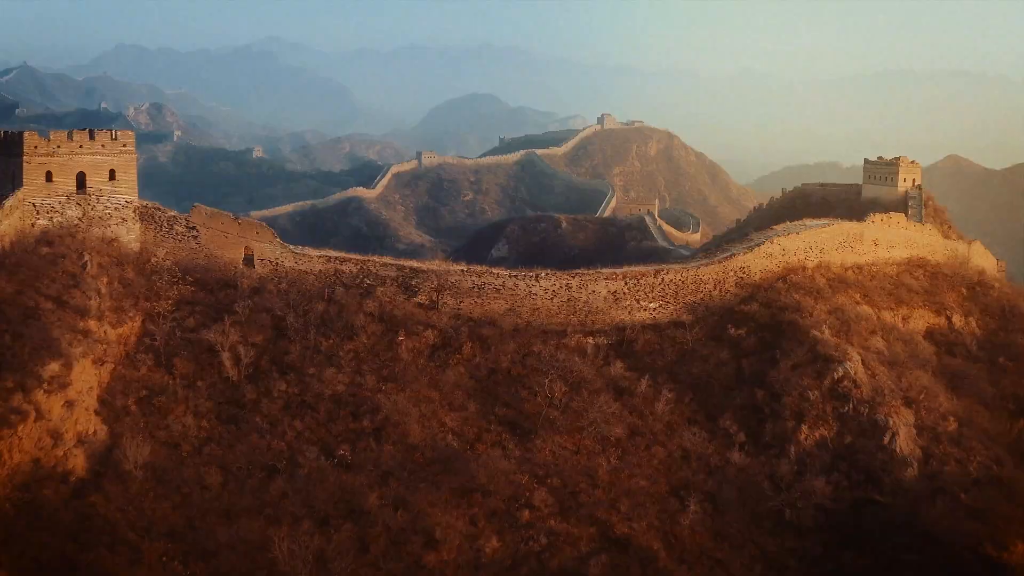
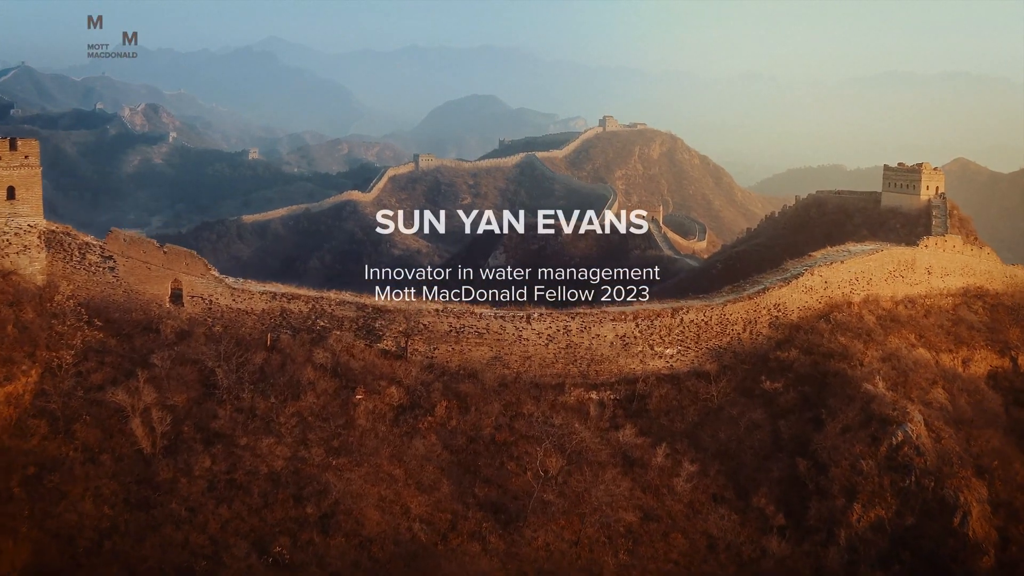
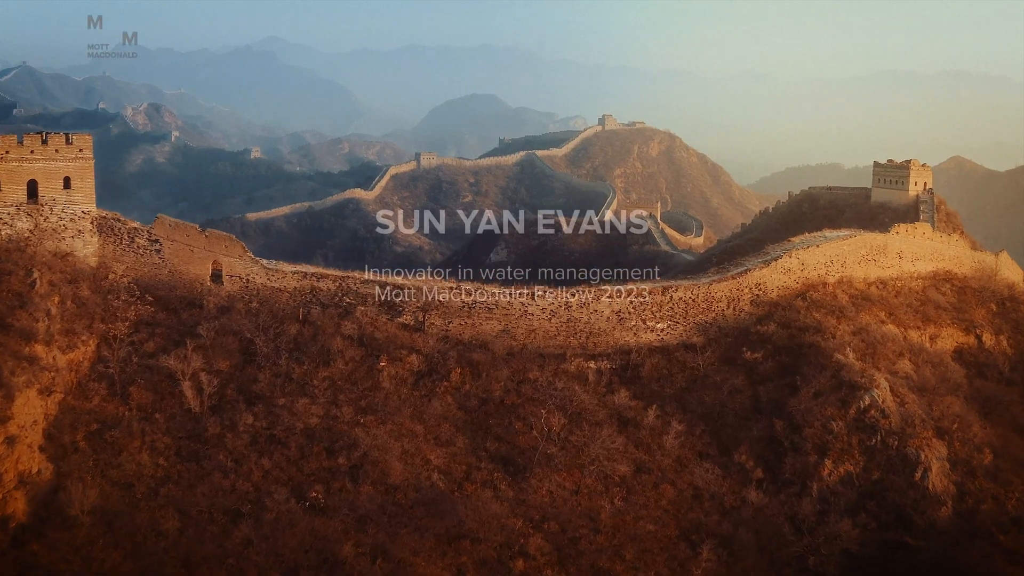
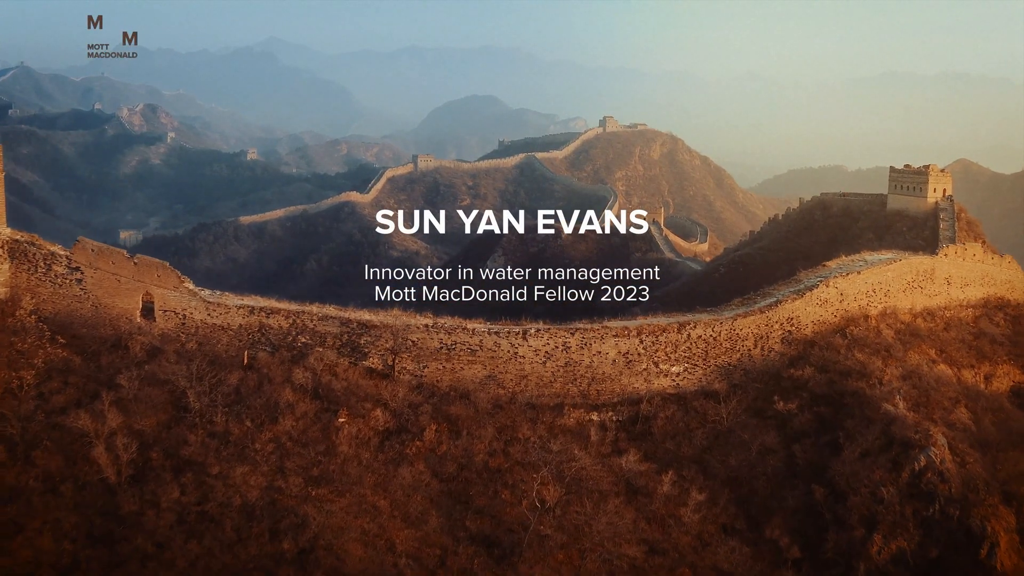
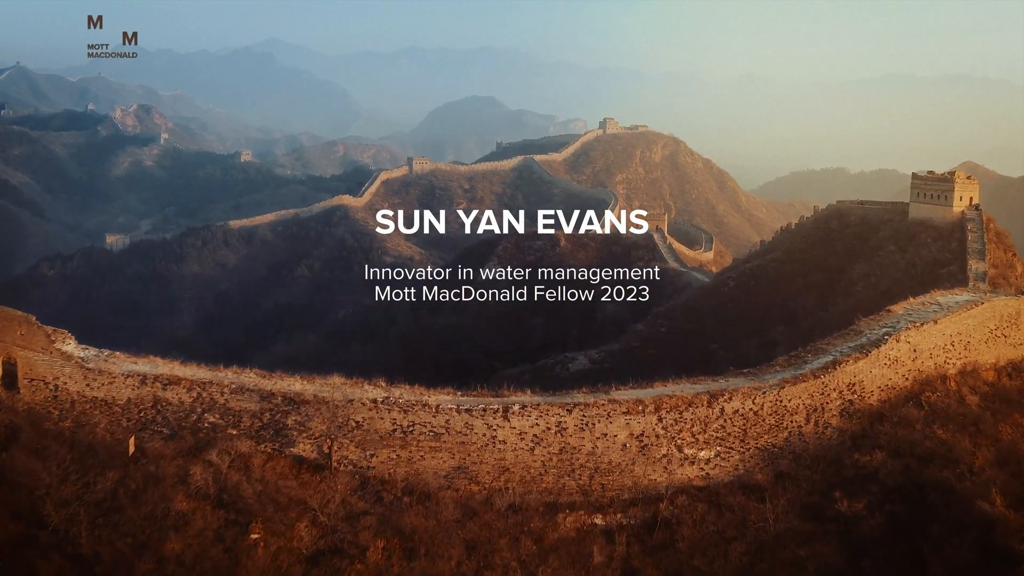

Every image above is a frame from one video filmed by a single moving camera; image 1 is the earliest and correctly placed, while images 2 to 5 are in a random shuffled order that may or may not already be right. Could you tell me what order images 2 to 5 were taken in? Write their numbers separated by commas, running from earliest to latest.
3, 2, 4, 5
